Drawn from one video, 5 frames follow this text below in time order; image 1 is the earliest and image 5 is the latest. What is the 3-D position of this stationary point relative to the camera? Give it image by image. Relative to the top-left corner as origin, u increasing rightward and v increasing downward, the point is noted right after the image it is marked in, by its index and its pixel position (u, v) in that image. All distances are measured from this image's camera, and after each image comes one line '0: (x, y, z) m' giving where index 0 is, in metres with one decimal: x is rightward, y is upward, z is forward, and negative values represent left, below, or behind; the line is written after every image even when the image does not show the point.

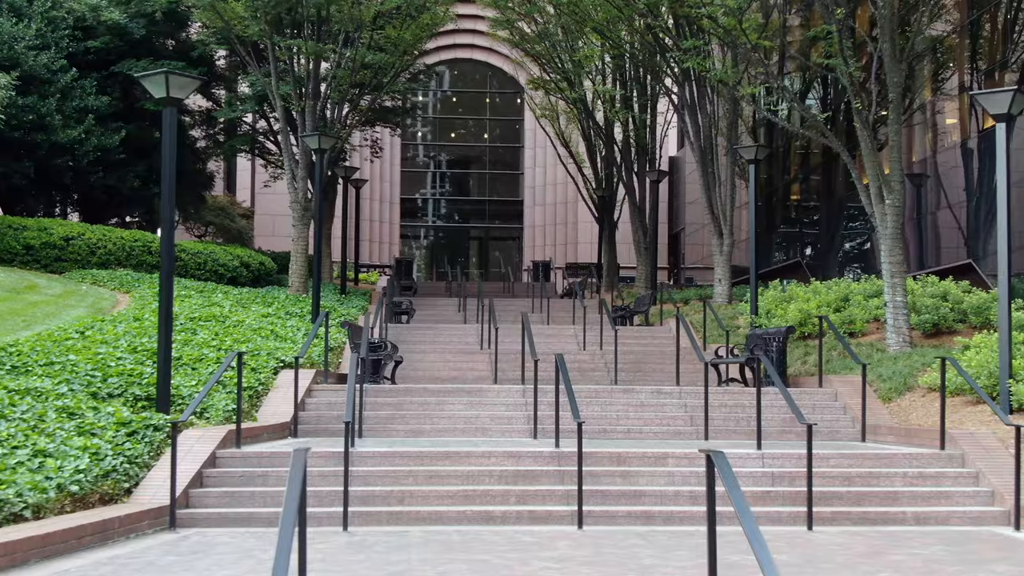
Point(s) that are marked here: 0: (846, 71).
0: (+3.1, +2.0, +12.8) m
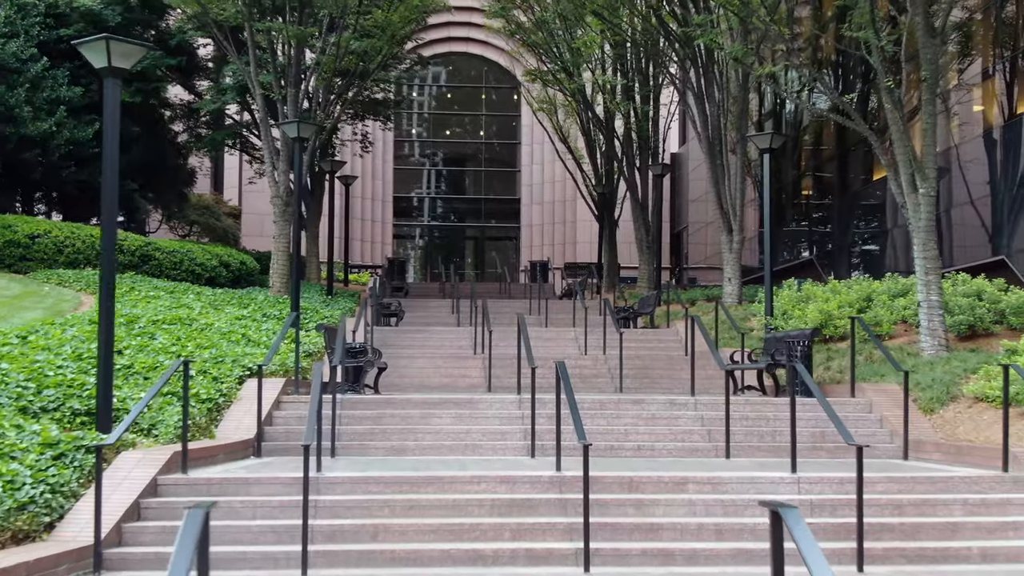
0: (+3.1, +2.1, +11.6) m
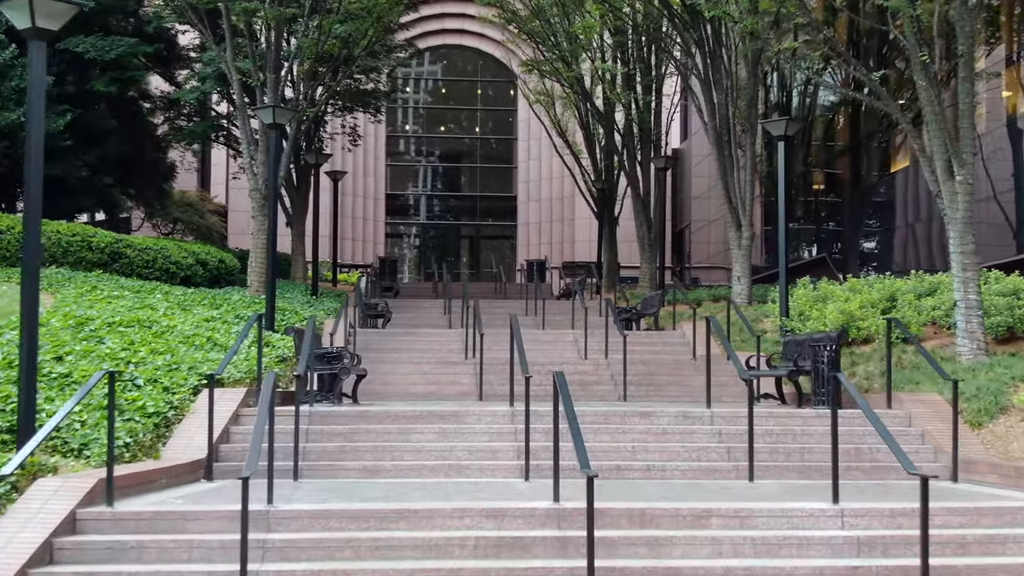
0: (+3.0, +2.1, +10.4) m
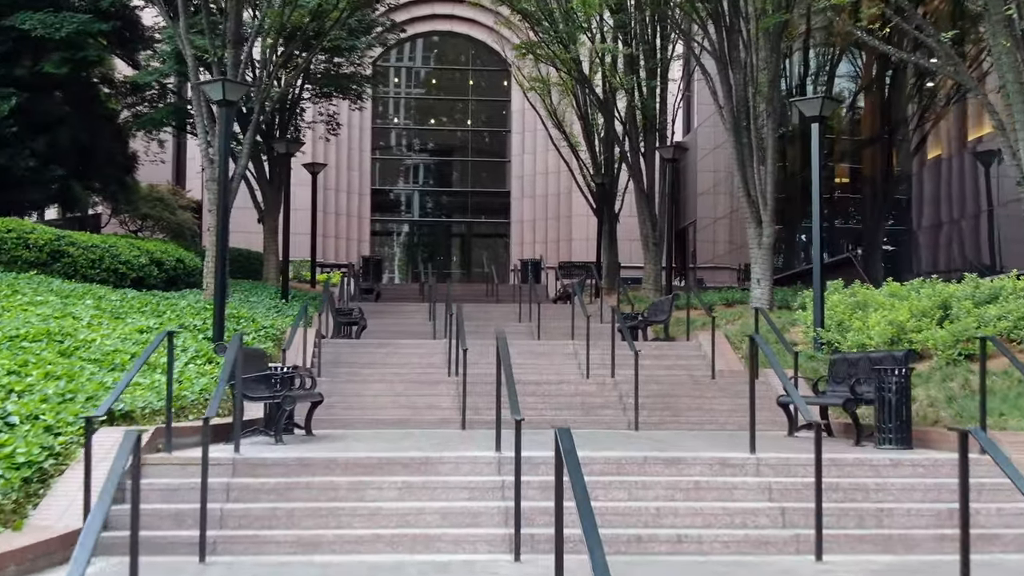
0: (+3.0, +2.0, +8.4) m
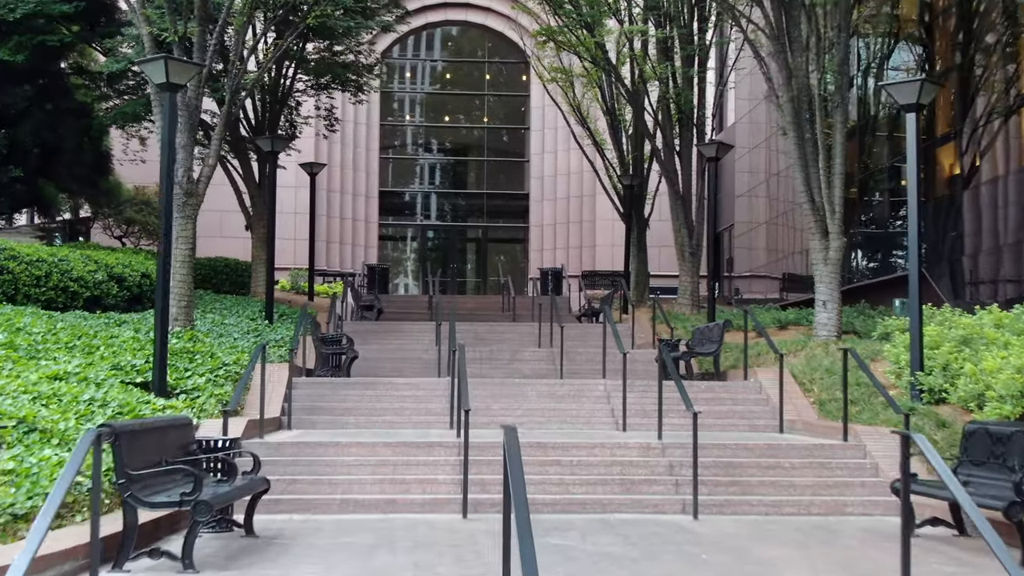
0: (+3.0, +1.8, +6.0) m
